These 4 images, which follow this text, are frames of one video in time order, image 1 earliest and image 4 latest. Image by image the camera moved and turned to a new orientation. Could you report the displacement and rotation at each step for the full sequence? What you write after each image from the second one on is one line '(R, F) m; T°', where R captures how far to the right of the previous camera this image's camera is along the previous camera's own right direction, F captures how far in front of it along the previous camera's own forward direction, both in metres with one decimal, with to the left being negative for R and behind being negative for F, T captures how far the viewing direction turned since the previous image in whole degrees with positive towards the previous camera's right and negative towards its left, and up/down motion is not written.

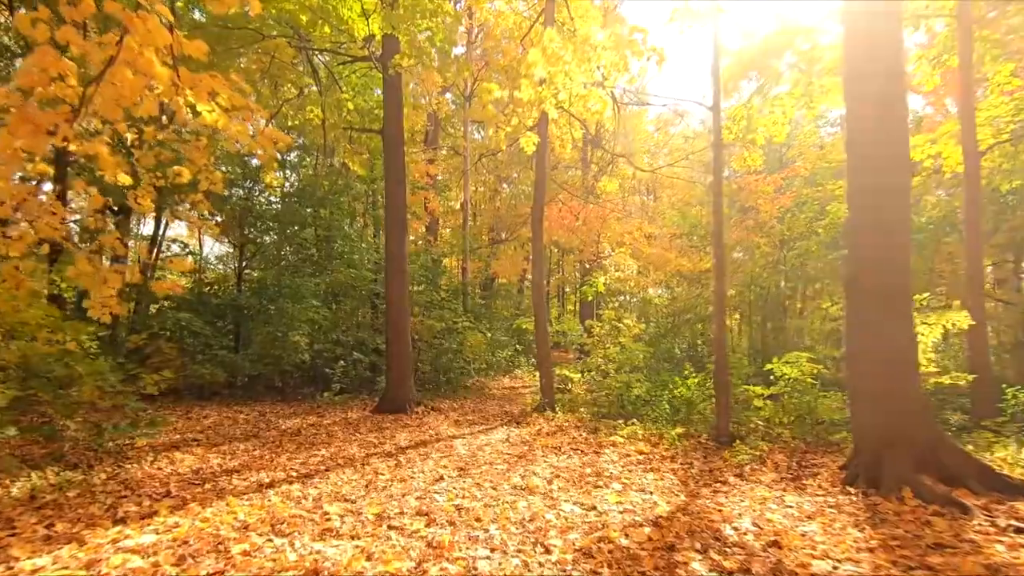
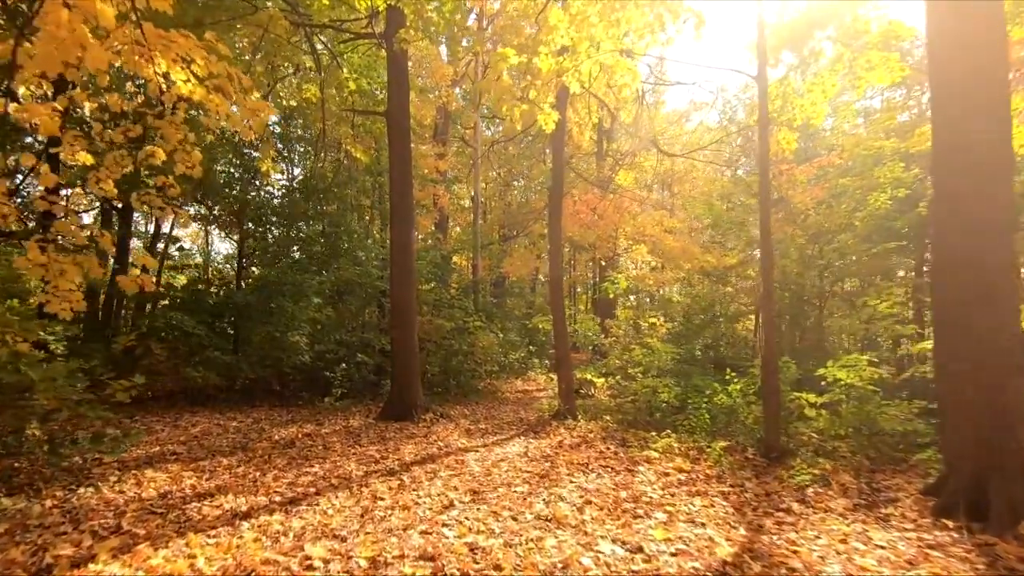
(-0.1, +0.9) m; -1°
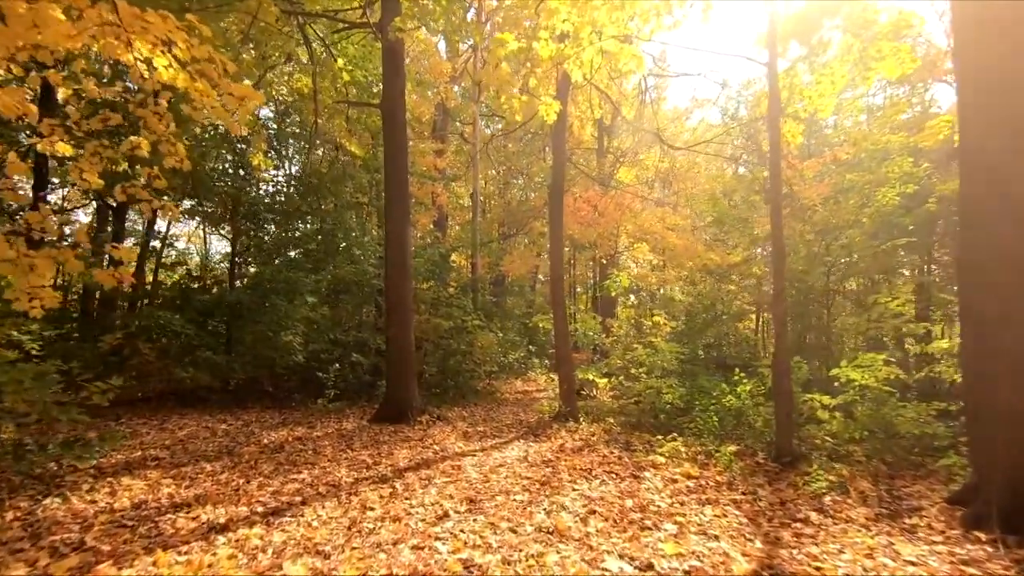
(0.0, +0.3) m; 0°
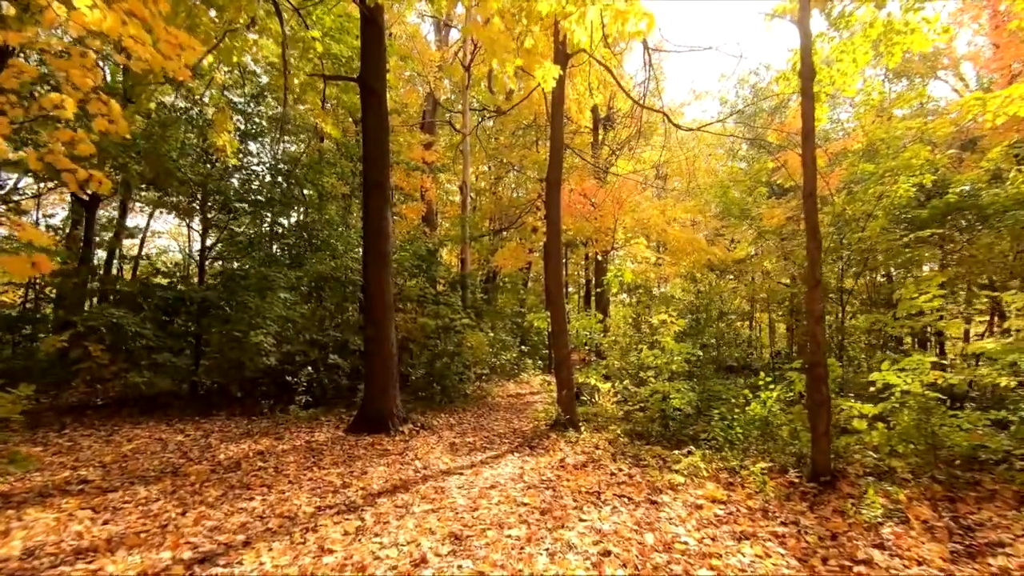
(0.0, +0.9) m; +1°
